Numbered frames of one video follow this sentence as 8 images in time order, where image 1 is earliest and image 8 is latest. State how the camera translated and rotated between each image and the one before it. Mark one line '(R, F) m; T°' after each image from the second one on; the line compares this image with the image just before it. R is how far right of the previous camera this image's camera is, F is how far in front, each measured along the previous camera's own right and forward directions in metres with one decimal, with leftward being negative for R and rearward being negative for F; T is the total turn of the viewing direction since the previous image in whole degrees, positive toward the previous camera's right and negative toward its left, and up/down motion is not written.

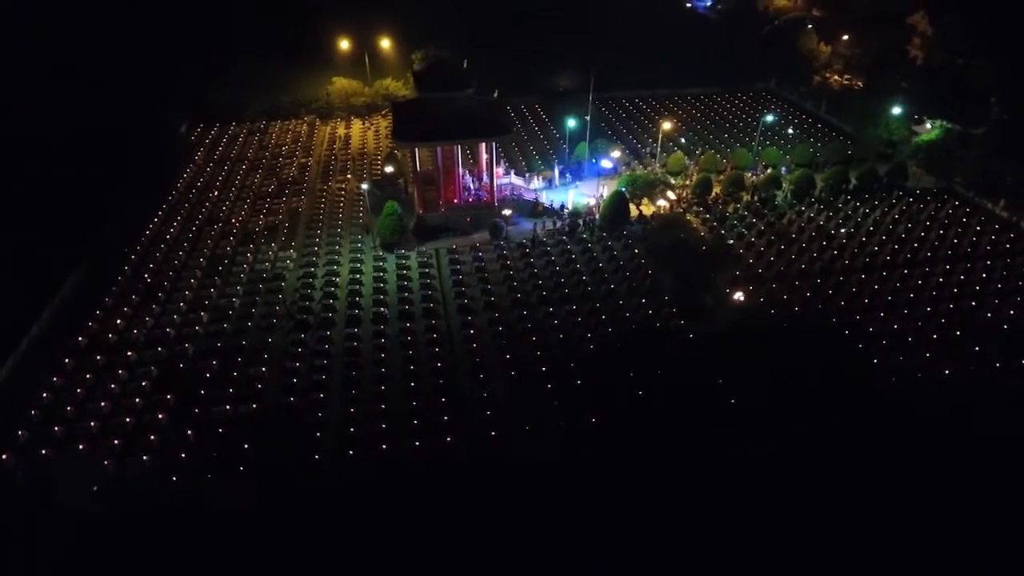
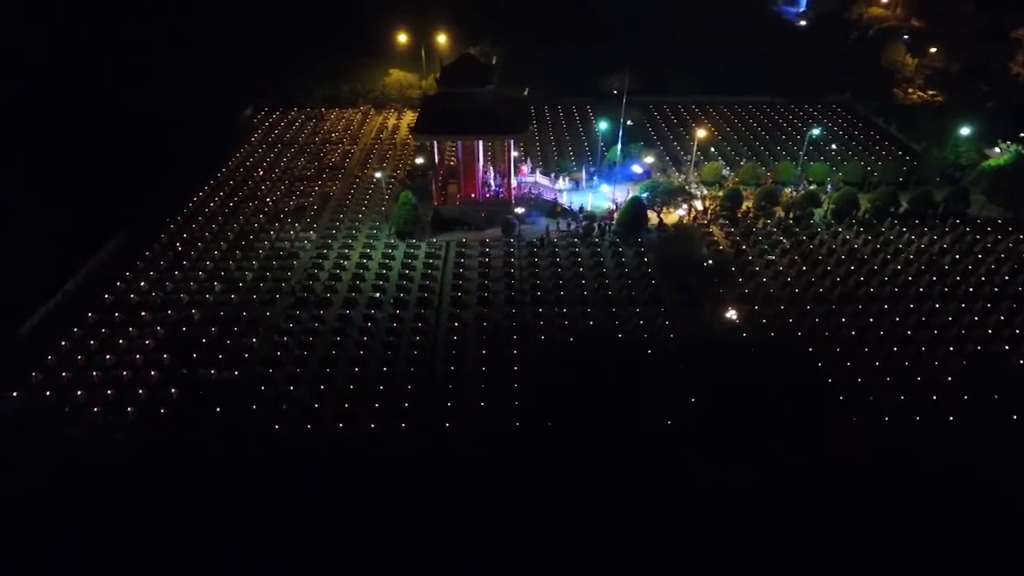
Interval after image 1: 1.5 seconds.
(+2.4, +0.1) m; -8°
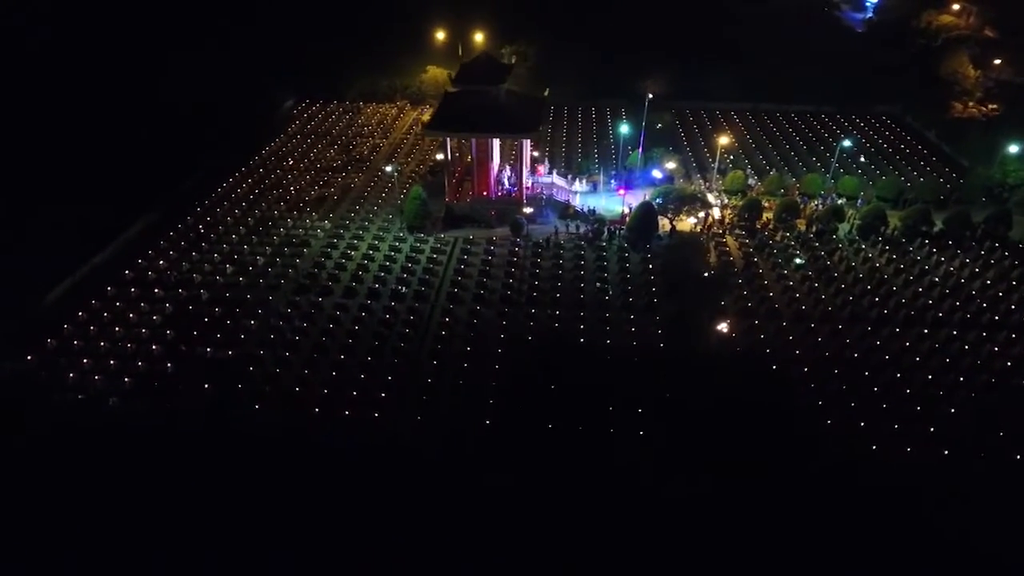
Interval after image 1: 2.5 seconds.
(+1.6, +0.1) m; -6°
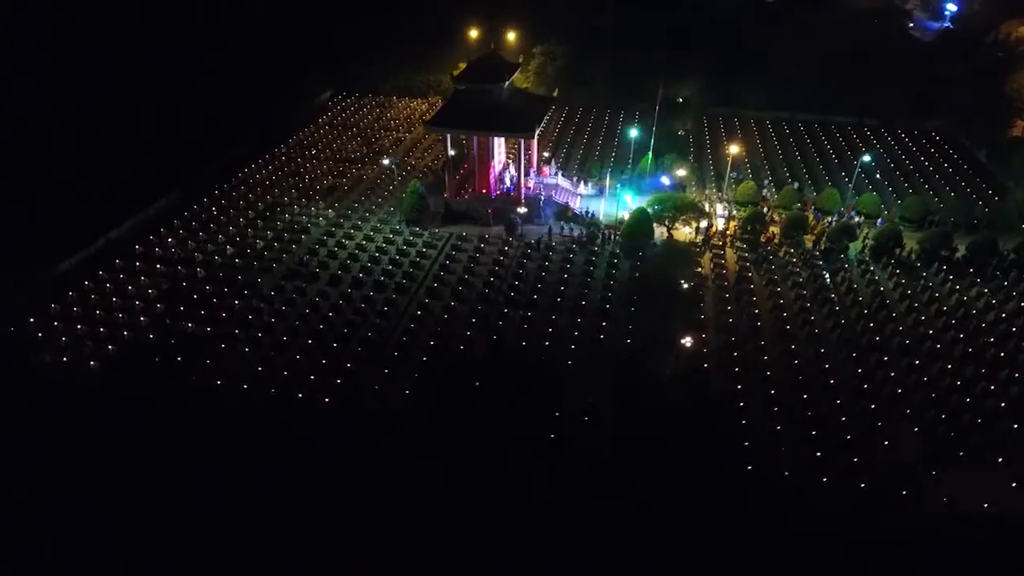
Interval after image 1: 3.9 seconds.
(+2.3, +0.2) m; -7°
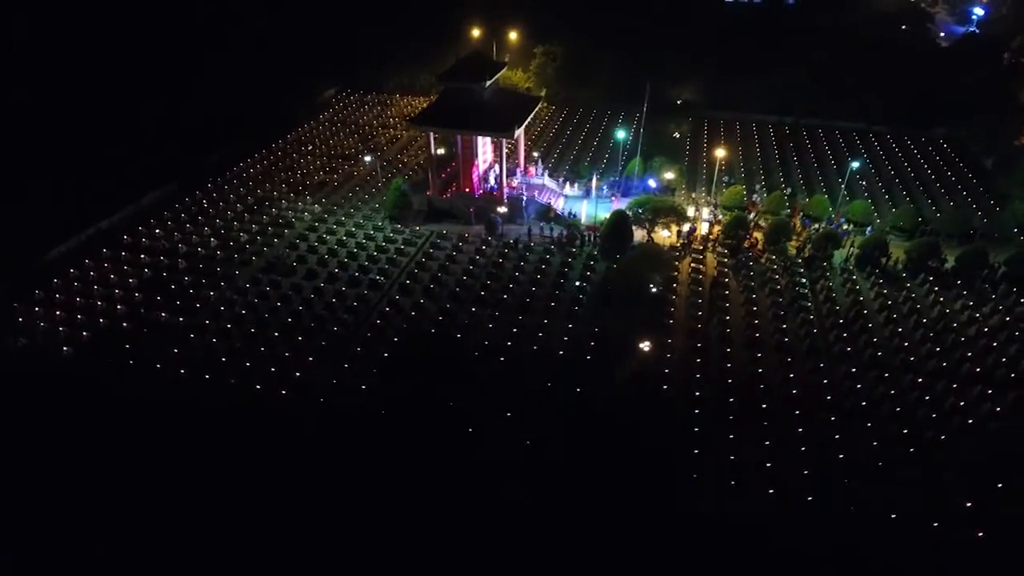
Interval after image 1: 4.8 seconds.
(+1.4, +0.1) m; -3°
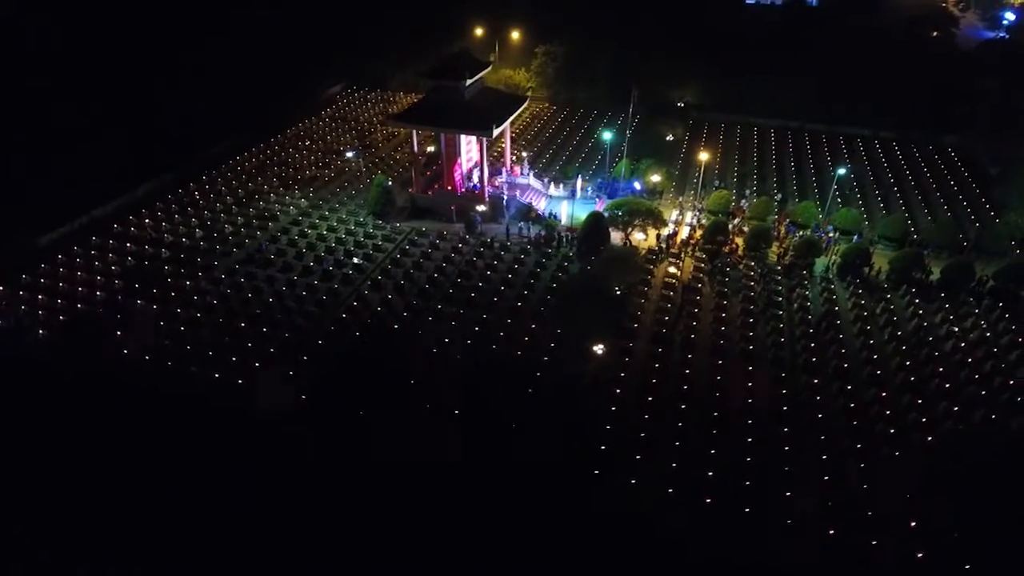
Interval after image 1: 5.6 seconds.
(+1.5, +0.1) m; -3°
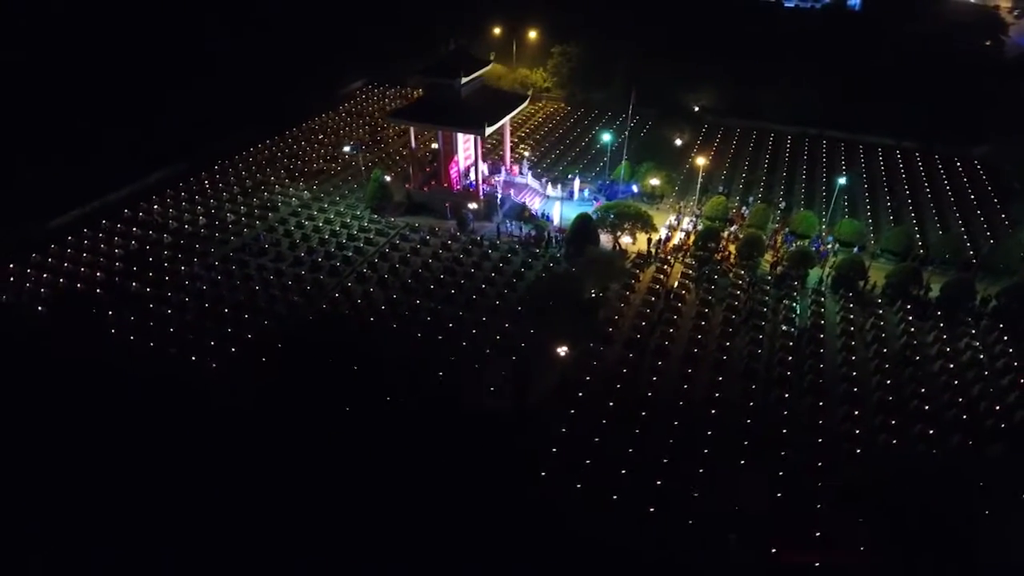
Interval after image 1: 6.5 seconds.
(+1.5, +0.1) m; -4°
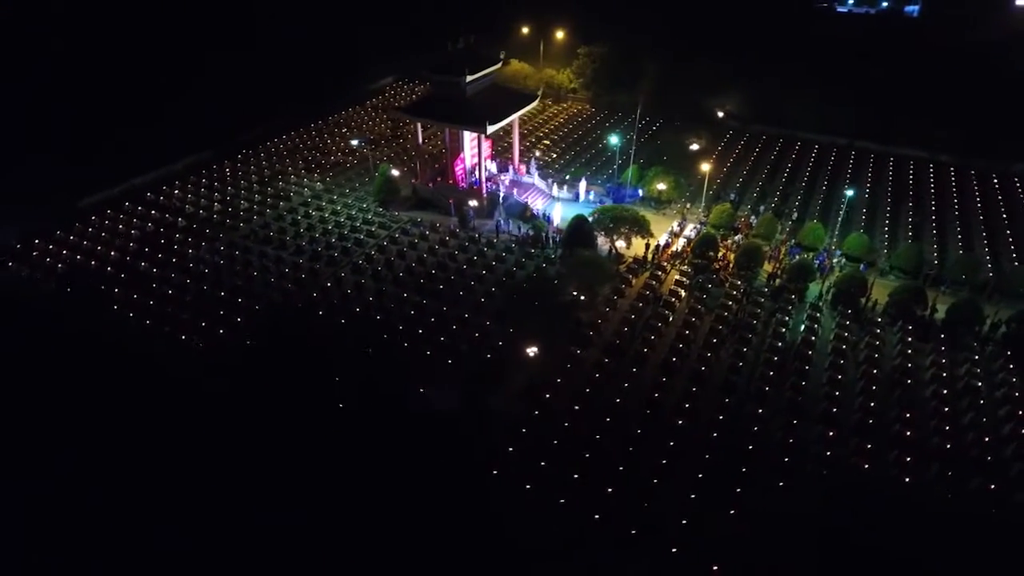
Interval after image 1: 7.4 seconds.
(+1.5, +0.1) m; -5°
